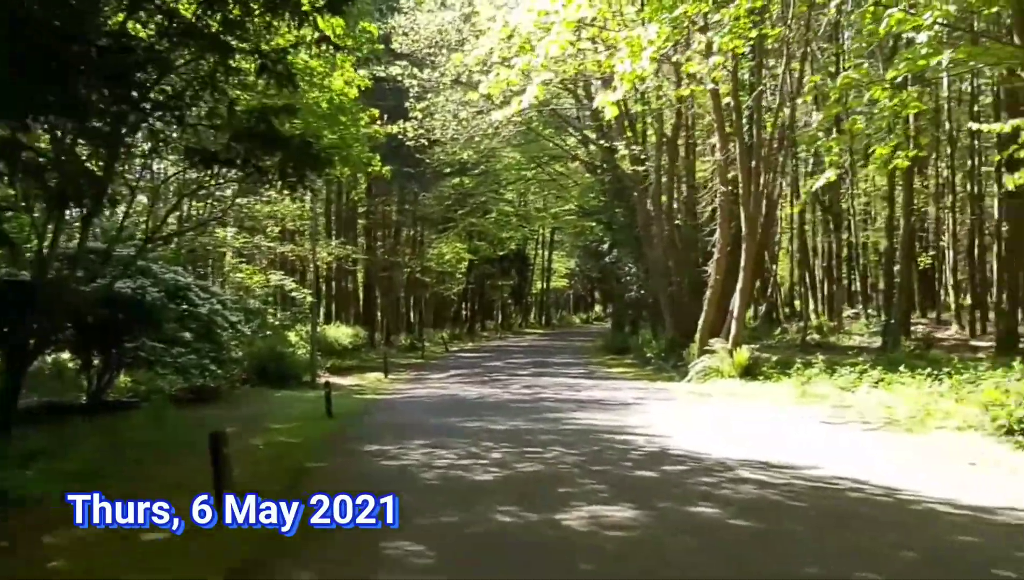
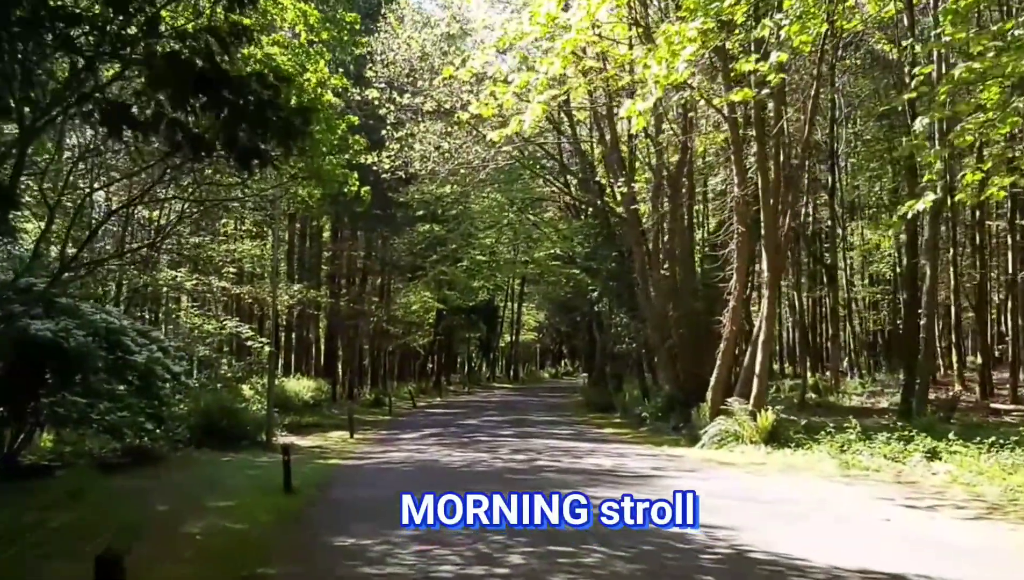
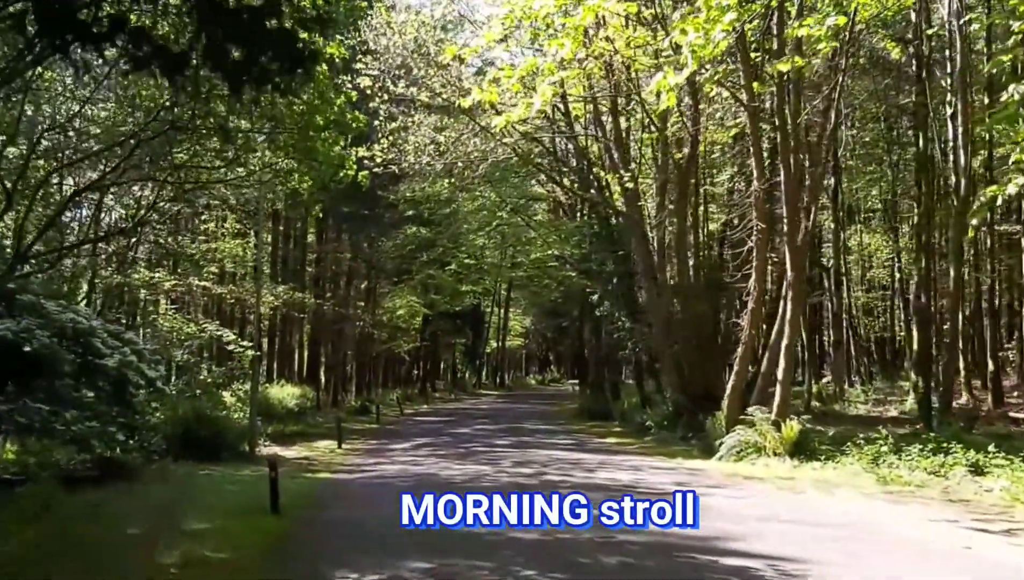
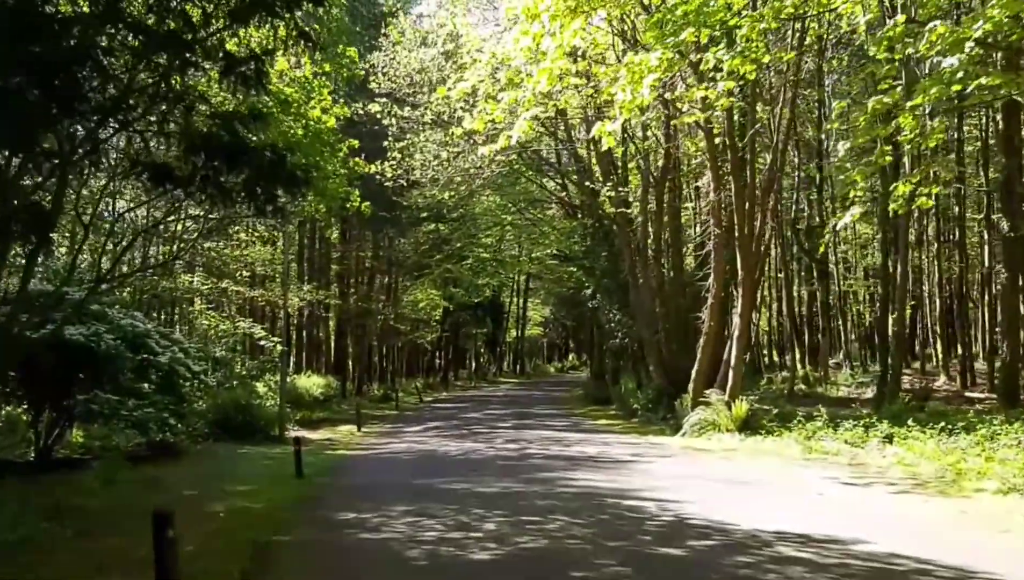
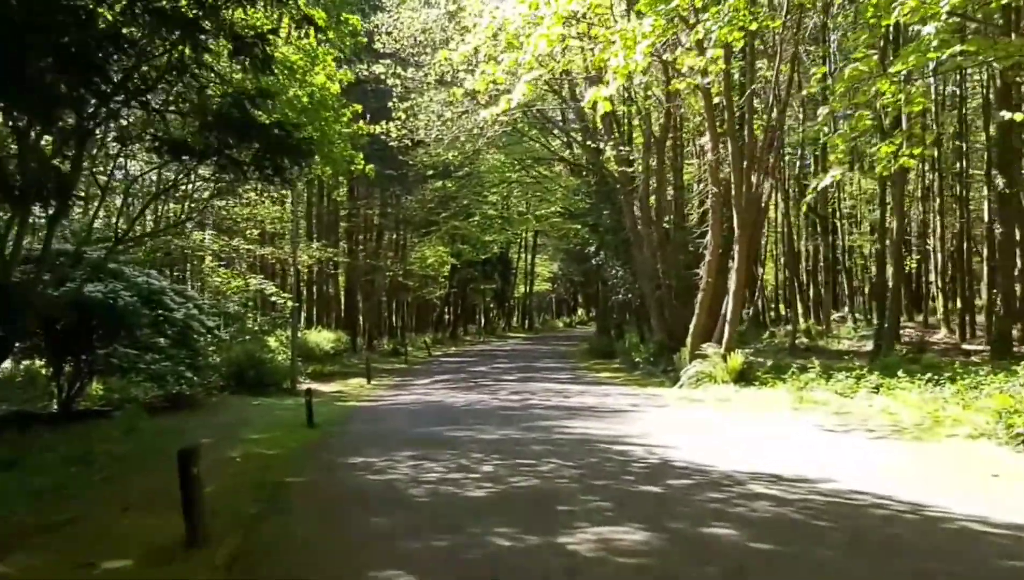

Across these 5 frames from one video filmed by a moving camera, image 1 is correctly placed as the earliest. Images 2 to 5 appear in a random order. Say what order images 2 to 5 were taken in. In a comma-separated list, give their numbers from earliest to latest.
5, 4, 2, 3
